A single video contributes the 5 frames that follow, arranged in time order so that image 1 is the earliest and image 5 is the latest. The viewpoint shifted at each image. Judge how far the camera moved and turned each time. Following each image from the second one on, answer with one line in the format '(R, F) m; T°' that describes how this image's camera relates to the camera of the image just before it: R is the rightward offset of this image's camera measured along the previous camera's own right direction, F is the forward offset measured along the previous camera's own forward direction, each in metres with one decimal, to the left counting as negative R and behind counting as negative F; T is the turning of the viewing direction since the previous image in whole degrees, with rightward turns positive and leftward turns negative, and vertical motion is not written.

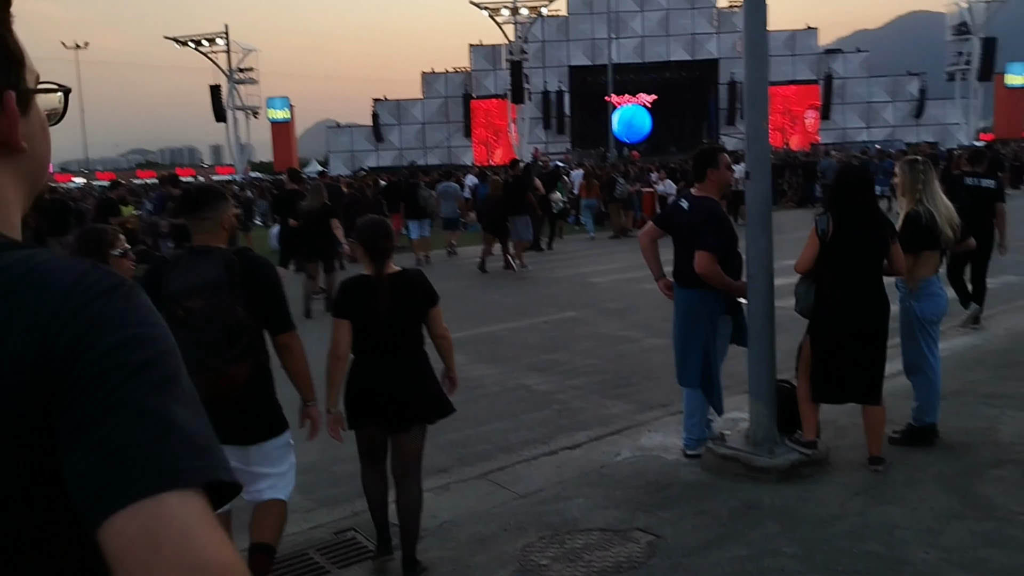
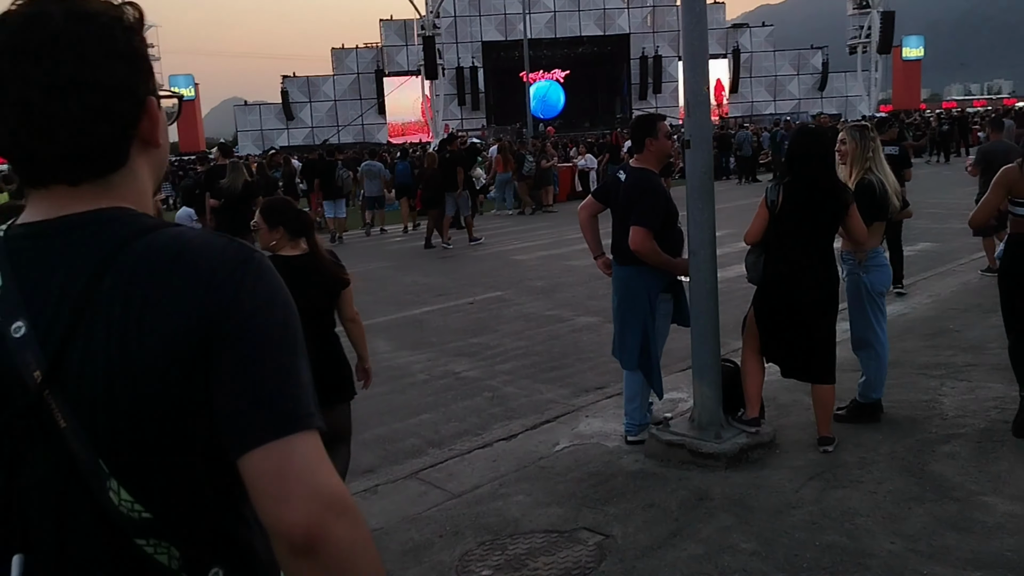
(-0.1, +0.5) m; +5°
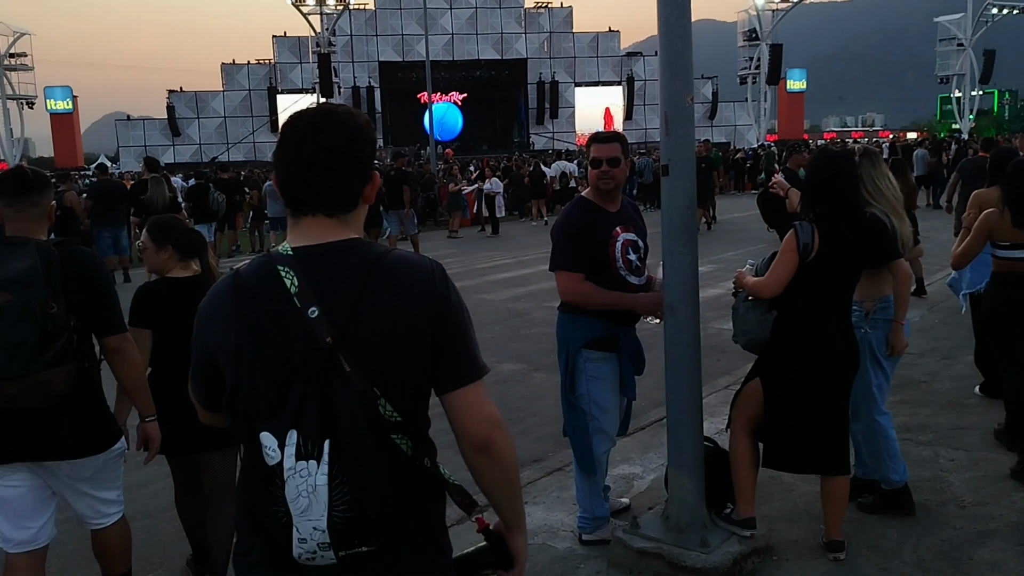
(-0.2, +1.3) m; +7°
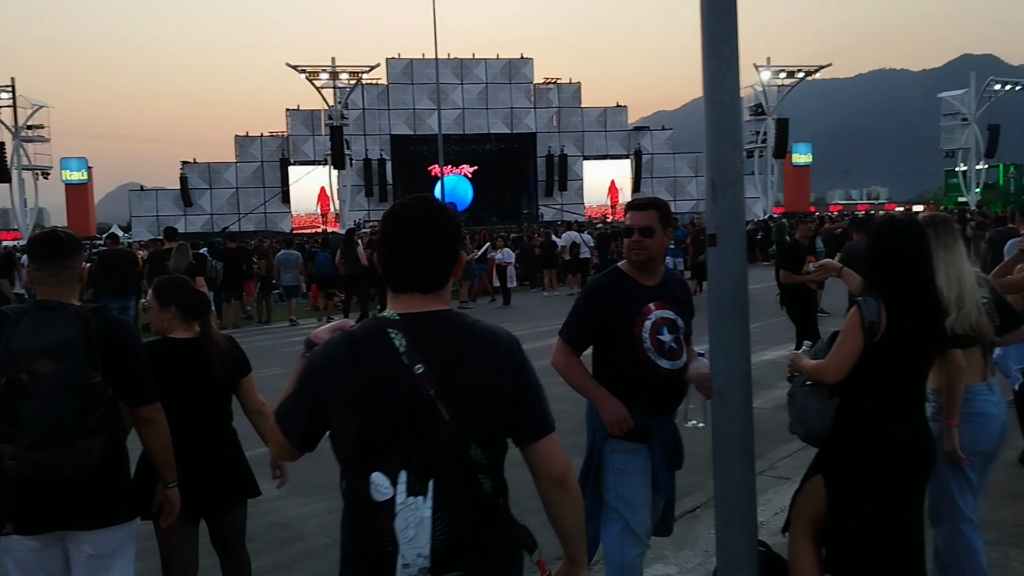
(-0.1, +0.5) m; -1°
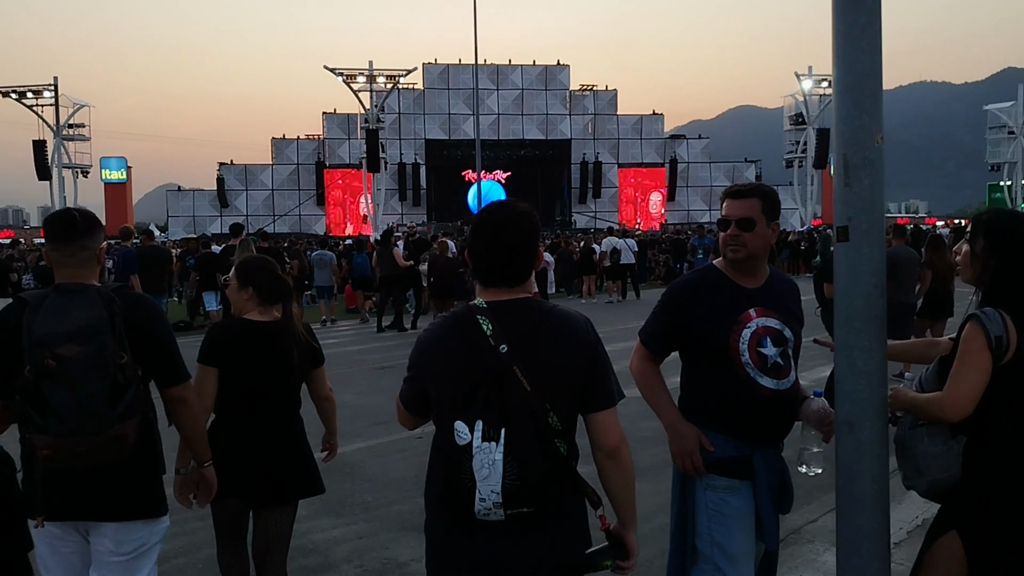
(-0.2, +0.7) m; -2°
